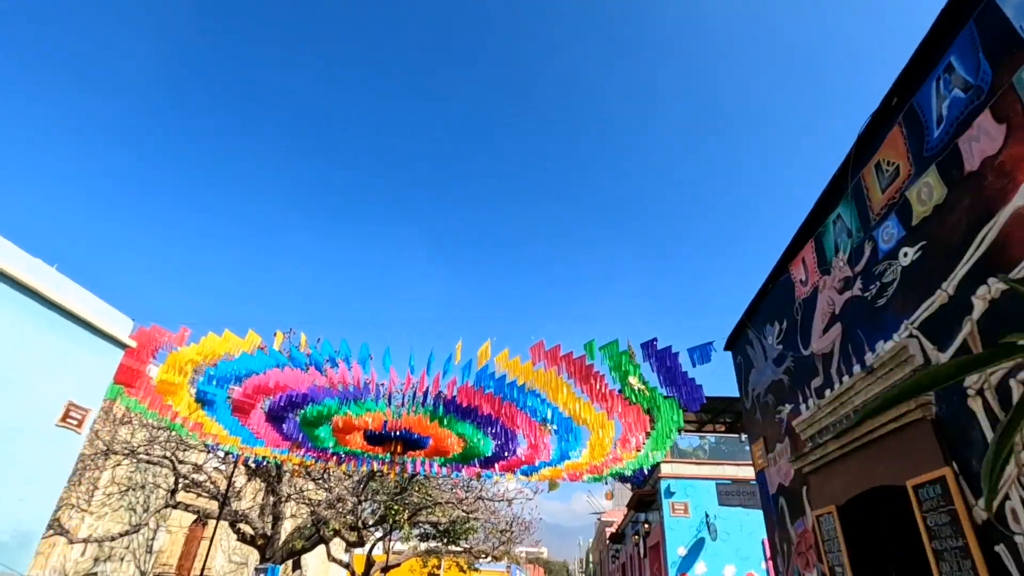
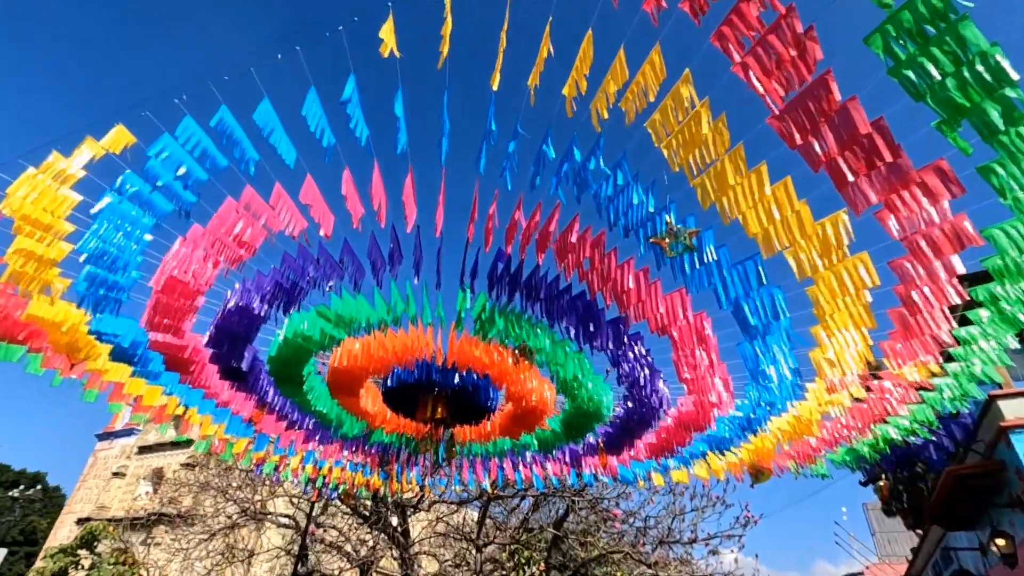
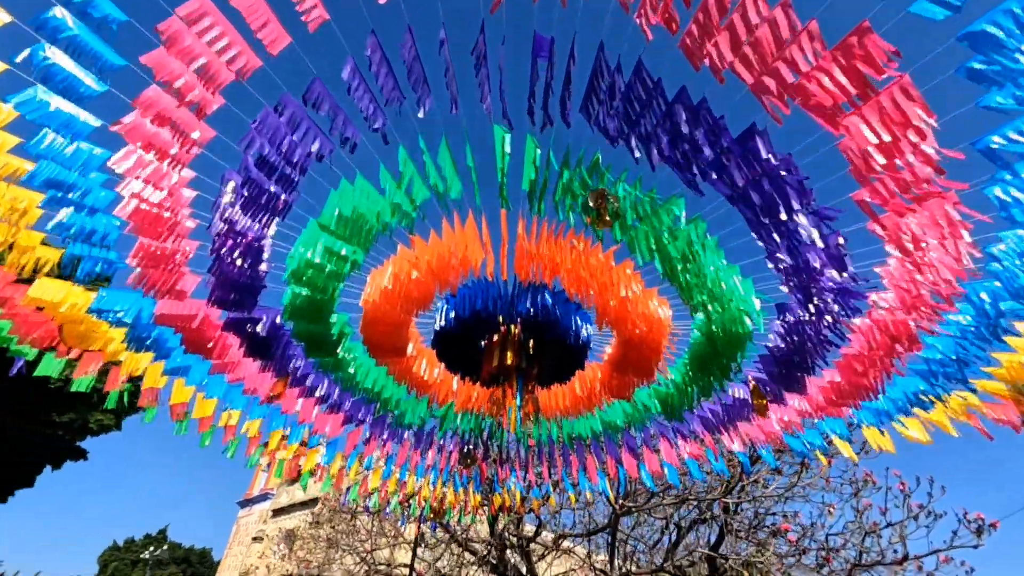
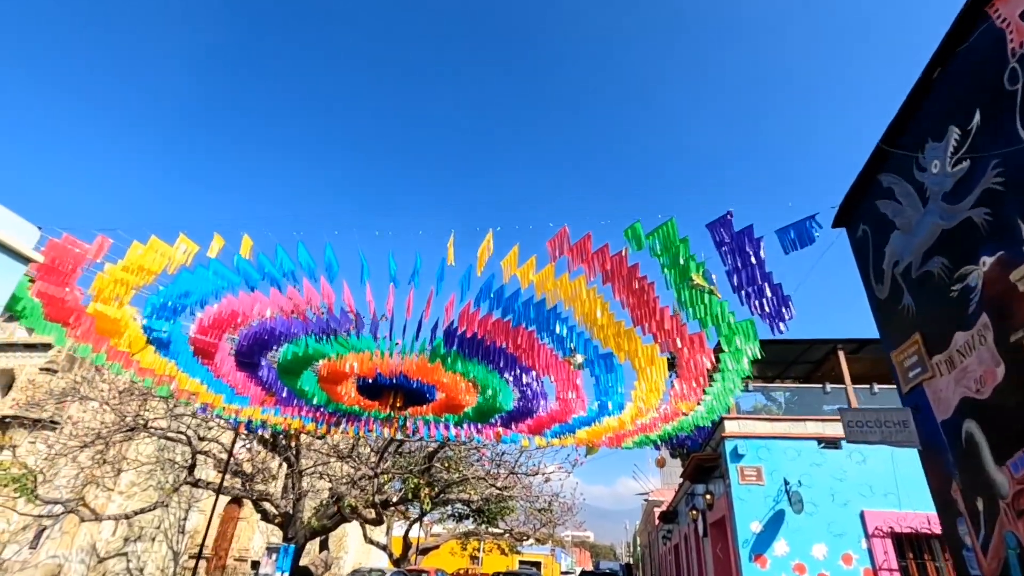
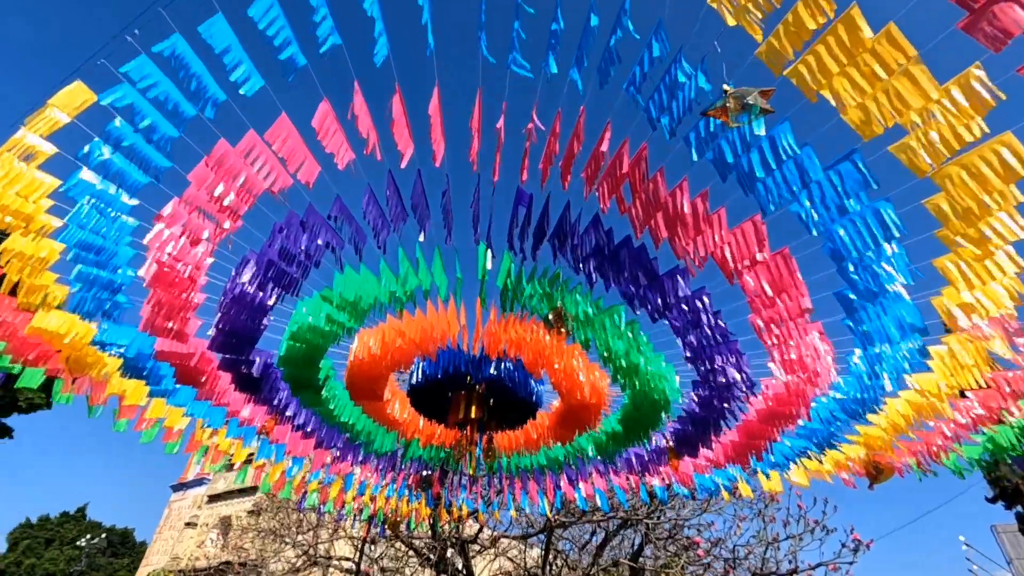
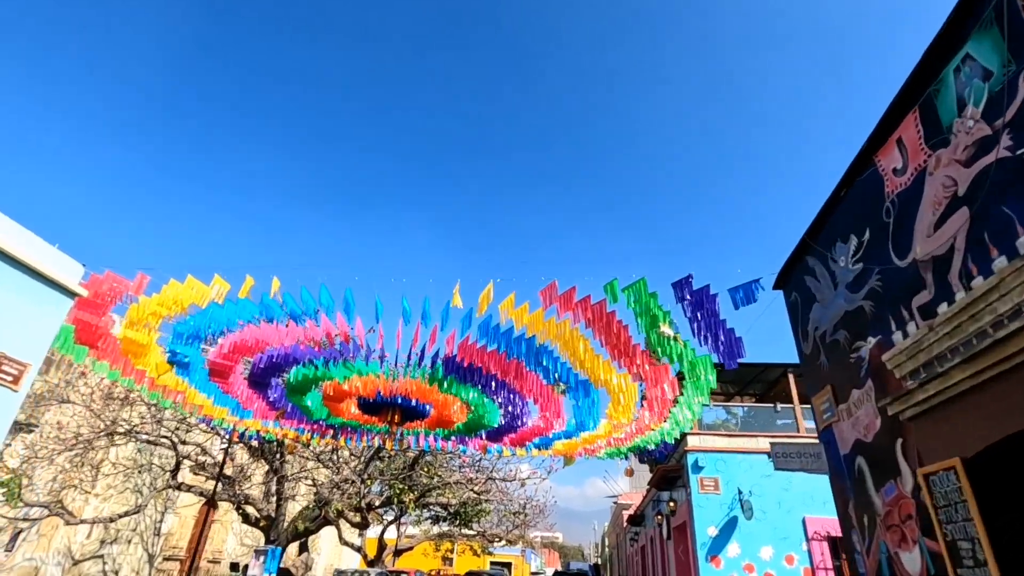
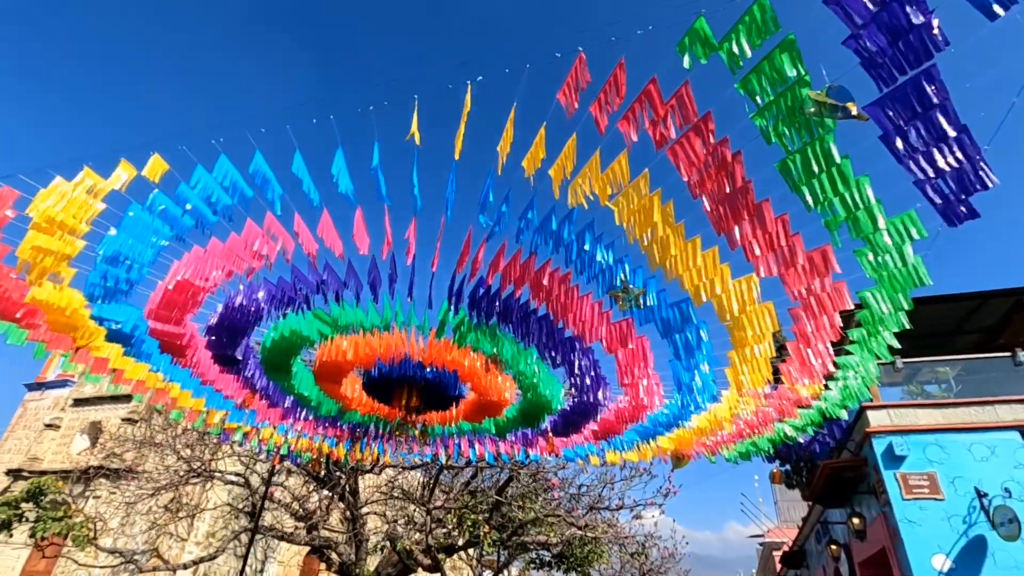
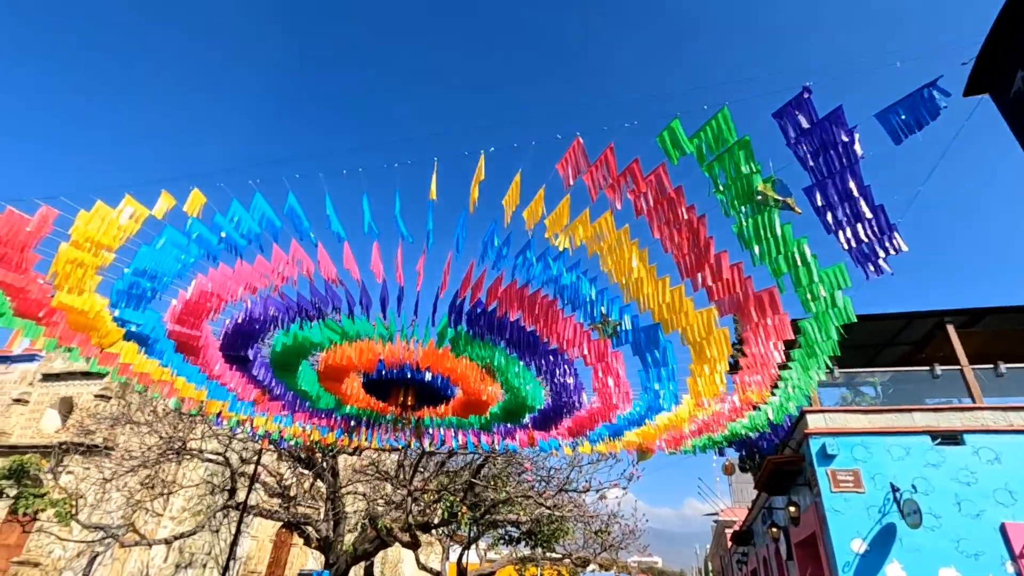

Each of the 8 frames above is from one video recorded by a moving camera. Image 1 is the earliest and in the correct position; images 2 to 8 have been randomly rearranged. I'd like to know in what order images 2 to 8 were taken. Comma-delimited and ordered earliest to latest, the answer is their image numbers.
6, 4, 8, 7, 2, 5, 3
